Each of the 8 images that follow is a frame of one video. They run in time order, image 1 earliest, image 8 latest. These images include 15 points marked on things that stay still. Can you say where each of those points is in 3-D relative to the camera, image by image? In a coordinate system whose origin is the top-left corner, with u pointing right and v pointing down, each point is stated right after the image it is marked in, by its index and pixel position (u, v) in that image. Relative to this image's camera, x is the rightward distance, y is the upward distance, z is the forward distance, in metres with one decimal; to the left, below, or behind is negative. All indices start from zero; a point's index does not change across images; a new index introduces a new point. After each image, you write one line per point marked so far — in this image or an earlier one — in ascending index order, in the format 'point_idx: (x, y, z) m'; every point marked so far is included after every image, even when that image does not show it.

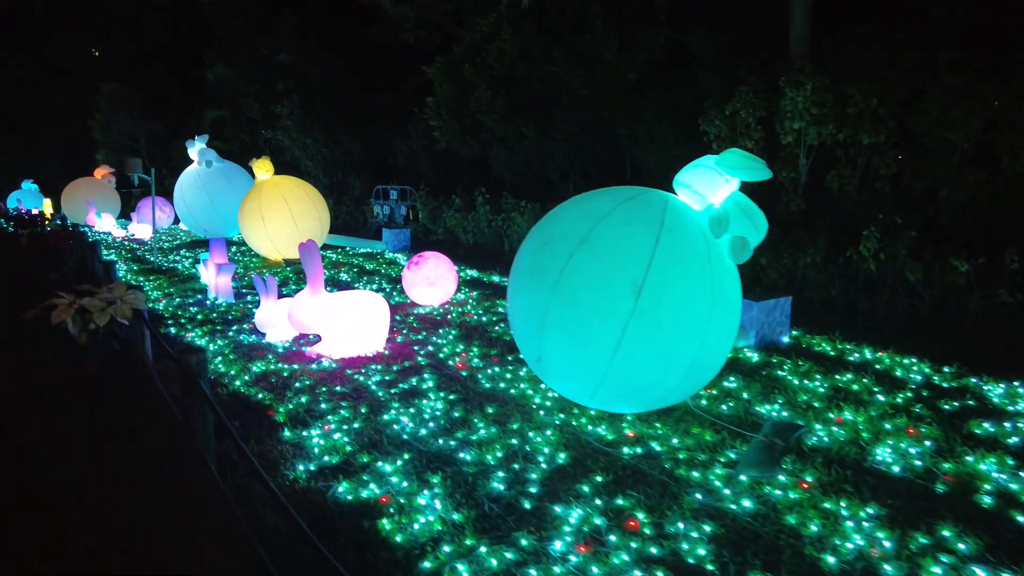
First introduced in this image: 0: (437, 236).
0: (-1.4, +0.9, +11.7) m
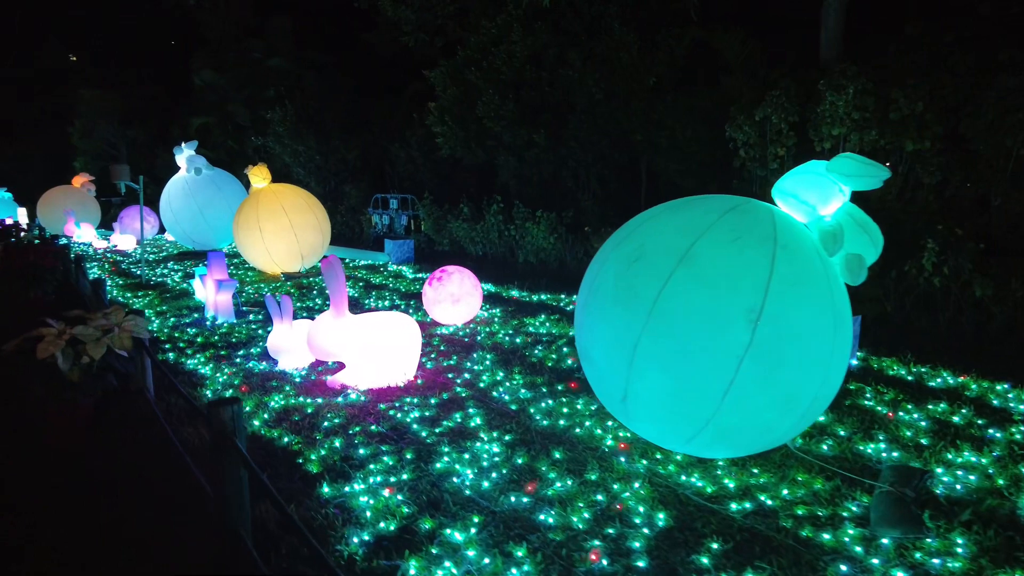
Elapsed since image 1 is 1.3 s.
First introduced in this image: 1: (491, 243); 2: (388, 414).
0: (-1.2, +0.7, +11.2) m
1: (-0.4, +0.7, +10.1) m
2: (-0.8, -0.8, +4.0) m
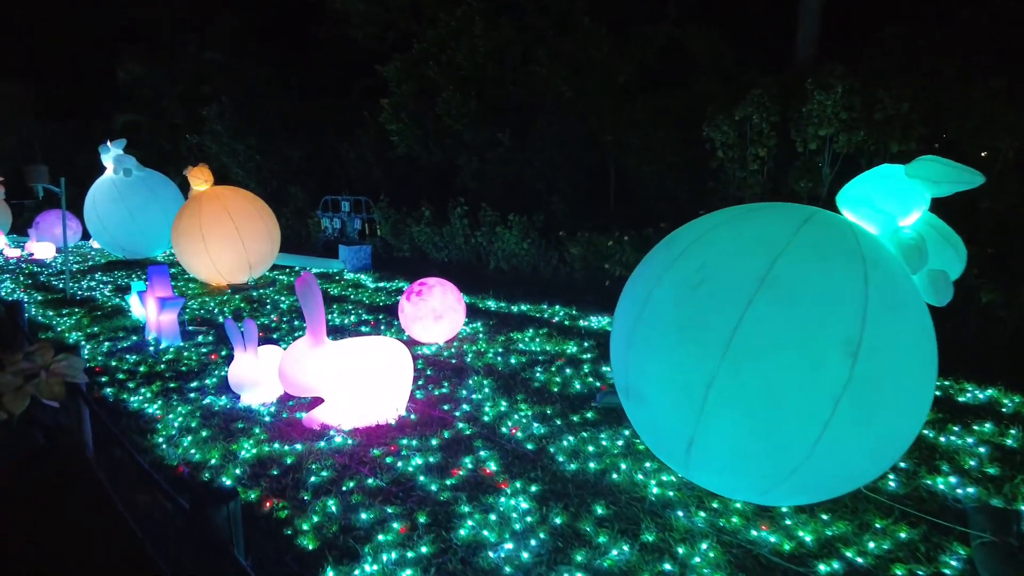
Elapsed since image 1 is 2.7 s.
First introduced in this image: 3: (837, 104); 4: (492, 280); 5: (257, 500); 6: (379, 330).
0: (-1.8, +0.6, +10.5) m
1: (-0.8, +0.6, +9.5) m
2: (-0.7, -0.9, +3.4) m
3: (+3.4, +2.0, +6.9) m
4: (-0.3, +0.1, +8.7) m
5: (-1.2, -1.0, +3.0) m
6: (-1.3, -0.4, +6.2) m
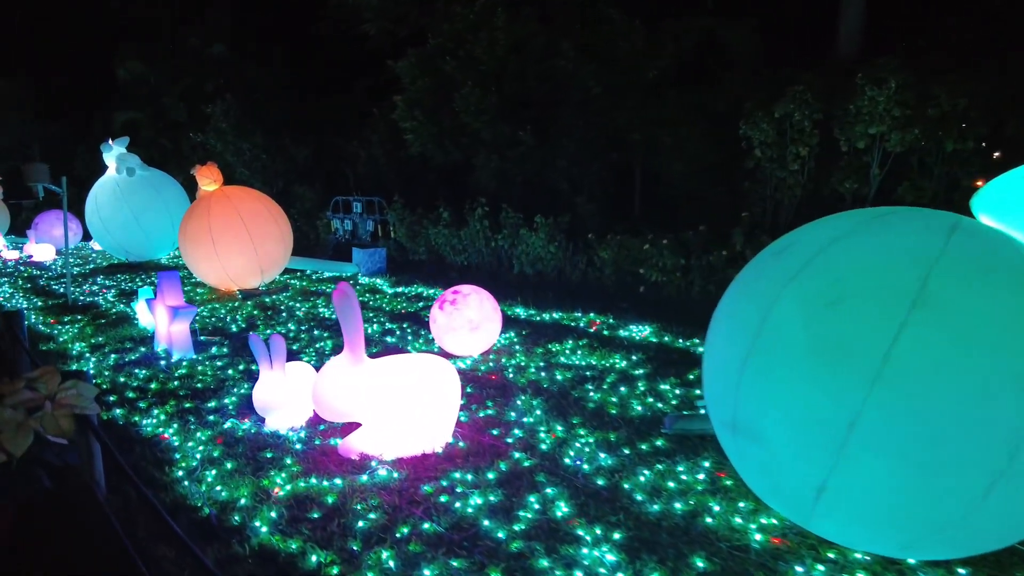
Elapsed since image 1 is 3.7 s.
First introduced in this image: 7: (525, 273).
0: (-1.5, +0.5, +10.0) m
1: (-0.5, +0.5, +9.1) m
2: (-0.3, -1.0, +3.0) m
3: (+3.8, +1.9, +6.4) m
4: (0.0, 0.0, +8.3) m
5: (-0.8, -1.0, +2.6) m
6: (-1.0, -0.5, +5.8) m
7: (+0.2, +0.2, +8.5) m
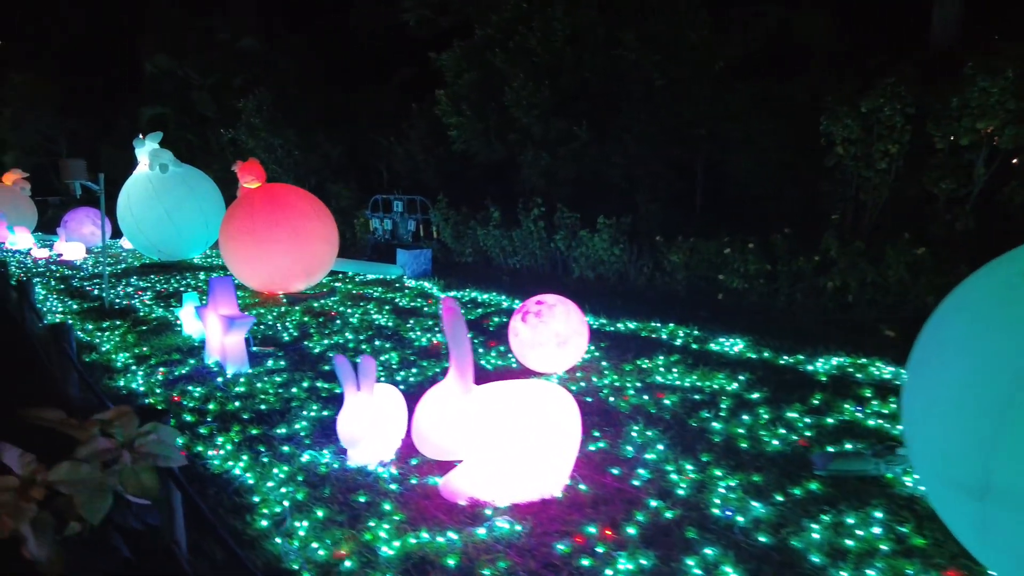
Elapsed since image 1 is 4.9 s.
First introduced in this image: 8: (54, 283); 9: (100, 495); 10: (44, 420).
0: (-0.7, +0.4, +9.5) m
1: (+0.2, +0.4, +8.6) m
2: (+0.3, -1.0, +2.4) m
3: (+4.5, +1.8, +5.8) m
4: (+0.7, 0.0, +7.8) m
5: (-0.3, -1.1, +2.1) m
6: (-0.3, -0.5, +5.3) m
7: (+0.9, +0.1, +8.0) m
8: (-6.5, +0.1, +9.2) m
9: (-1.2, -0.6, +1.8) m
10: (-1.5, -0.4, +2.1) m
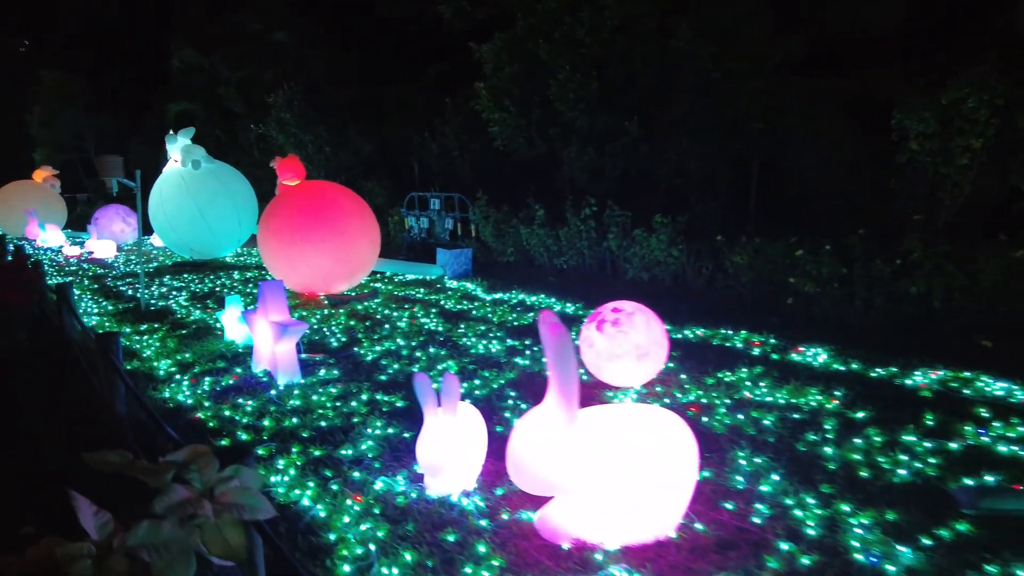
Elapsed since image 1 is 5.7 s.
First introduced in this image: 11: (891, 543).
0: (-0.1, +0.4, +9.2) m
1: (+0.8, +0.4, +8.2) m
2: (+0.7, -1.1, +2.1) m
3: (+5.0, +1.7, +5.3) m
4: (+1.3, 0.0, +7.4) m
5: (+0.2, -1.2, +1.7) m
6: (+0.2, -0.6, +4.9) m
7: (+1.5, +0.1, +7.6) m
8: (-5.9, +0.1, +9.0) m
9: (-0.8, -0.6, +1.5) m
10: (-1.1, -0.5, +1.7) m
11: (+1.5, -1.0, +2.6) m
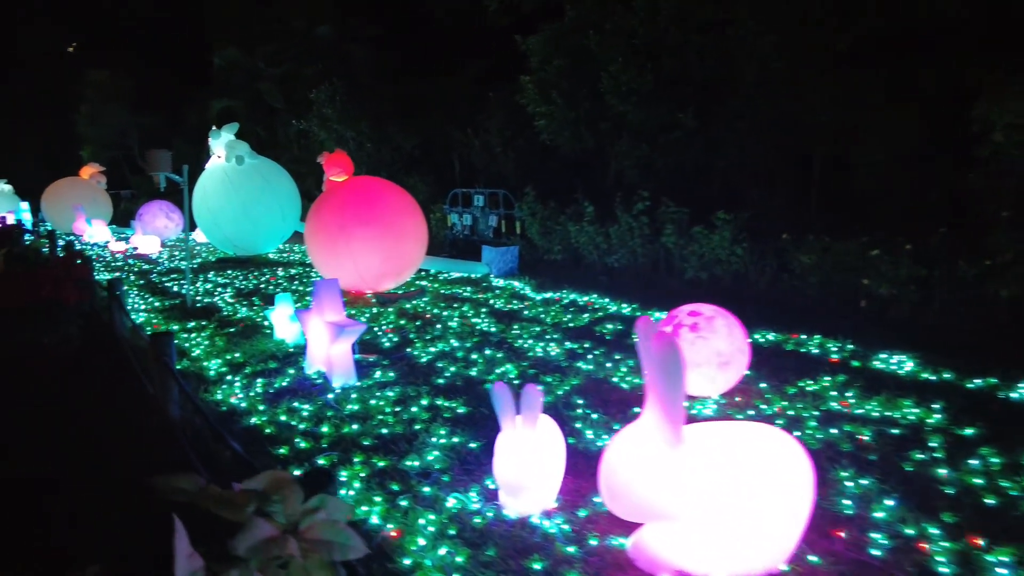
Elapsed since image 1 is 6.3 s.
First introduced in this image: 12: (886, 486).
0: (+0.5, +0.4, +8.9) m
1: (+1.4, +0.4, +7.9) m
2: (+1.0, -1.1, +1.8) m
3: (+5.5, +1.7, +4.8) m
4: (+1.9, 0.0, +7.1) m
5: (+0.5, -1.2, +1.4) m
6: (+0.7, -0.6, +4.7) m
7: (+2.0, +0.1, +7.2) m
8: (-5.3, +0.1, +9.0) m
9: (-0.5, -0.6, +1.3) m
10: (-0.8, -0.5, +1.5) m
11: (+1.8, -1.0, +2.2) m
12: (+1.7, -0.9, +2.9) m
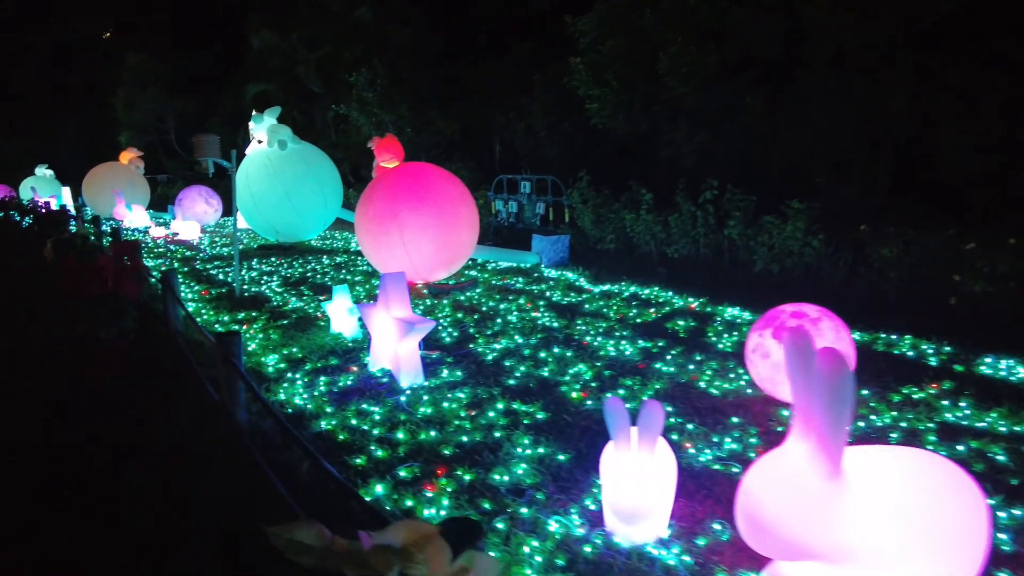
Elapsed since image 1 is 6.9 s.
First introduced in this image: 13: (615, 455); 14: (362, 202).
0: (+1.2, +0.6, +8.6) m
1: (+2.0, +0.5, +7.5) m
2: (+1.4, -1.2, +1.5) m
3: (+6.0, +1.7, +4.3) m
4: (+2.5, 0.0, +6.7) m
5: (+0.8, -1.2, +1.2) m
6: (+1.2, -0.6, +4.3) m
7: (+2.6, +0.2, +6.9) m
8: (-4.6, +0.3, +8.9) m
9: (-0.1, -0.7, +1.0) m
10: (-0.4, -0.5, +1.3) m
11: (+2.2, -1.1, +1.9) m
12: (+2.1, -0.9, +2.5) m
13: (+0.4, -0.6, +2.3) m
14: (-1.6, +0.9, +6.8) m
